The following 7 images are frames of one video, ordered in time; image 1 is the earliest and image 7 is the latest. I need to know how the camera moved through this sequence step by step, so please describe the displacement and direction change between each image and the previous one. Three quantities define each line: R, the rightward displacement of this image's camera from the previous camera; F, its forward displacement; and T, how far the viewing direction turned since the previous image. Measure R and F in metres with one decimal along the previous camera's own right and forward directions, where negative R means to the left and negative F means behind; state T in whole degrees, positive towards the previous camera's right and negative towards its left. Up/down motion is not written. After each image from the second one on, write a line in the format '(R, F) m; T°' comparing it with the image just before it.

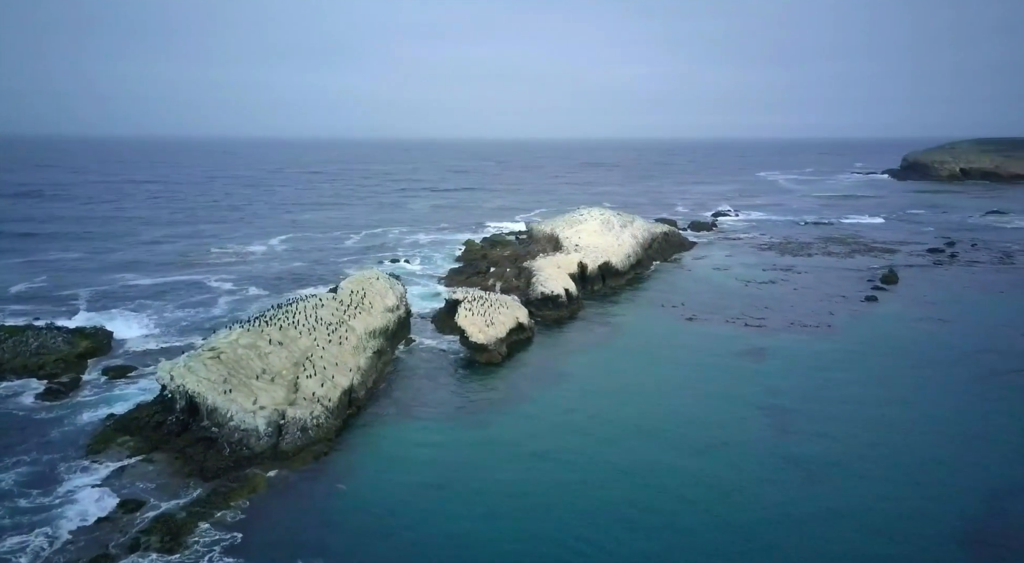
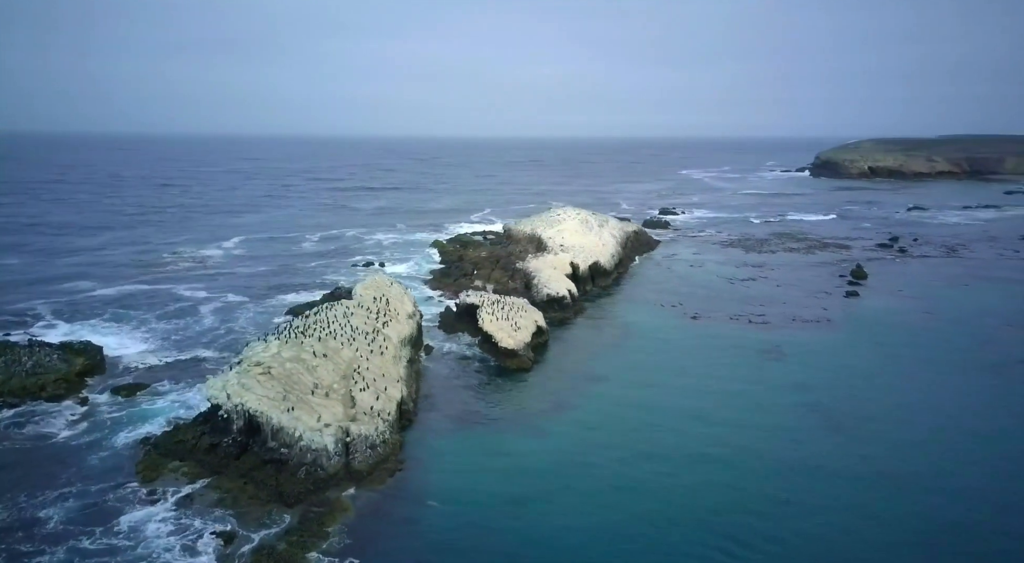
(-2.9, +0.6) m; +6°
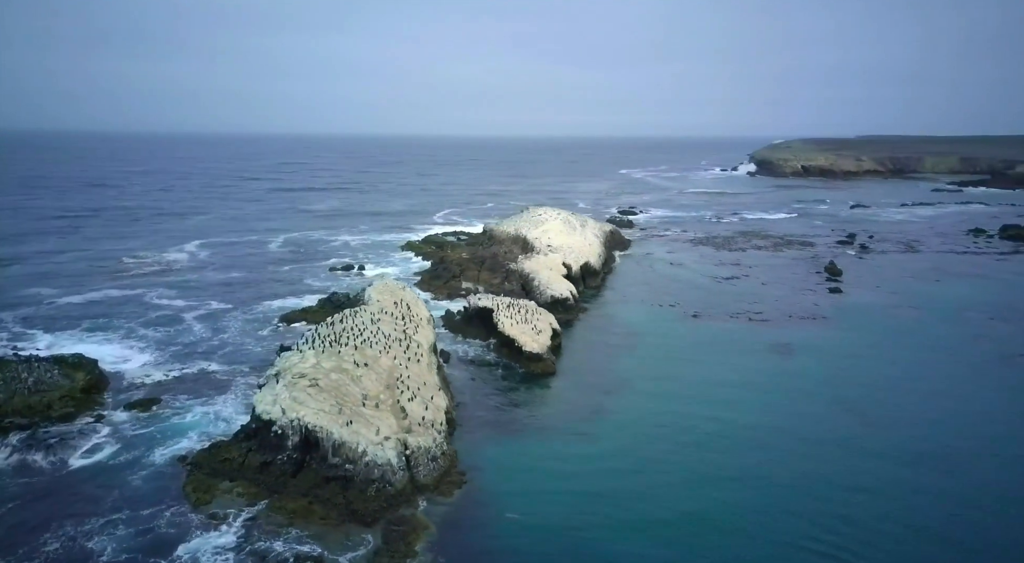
(-2.2, +0.5) m; +5°
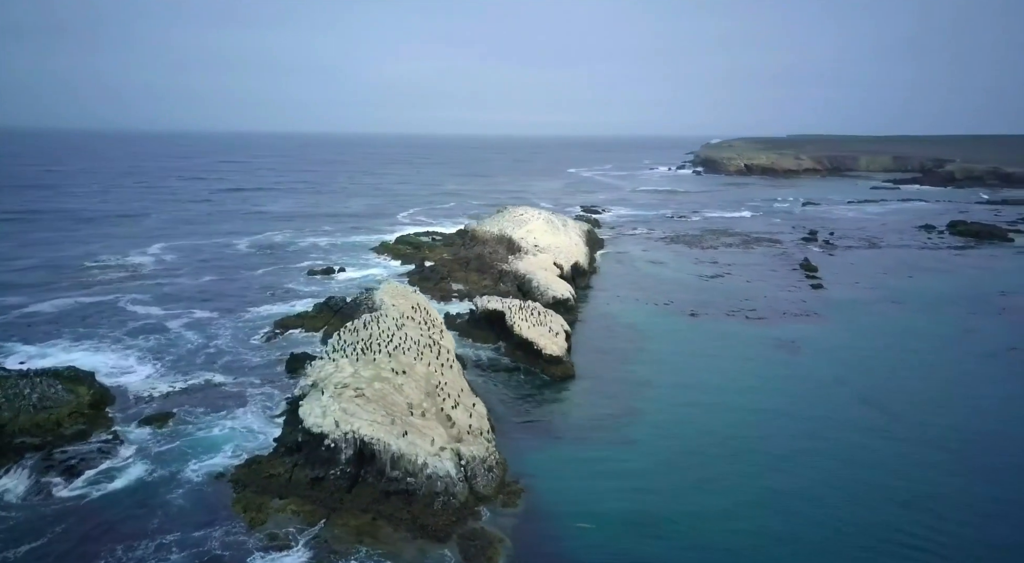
(-1.9, +0.4) m; +4°
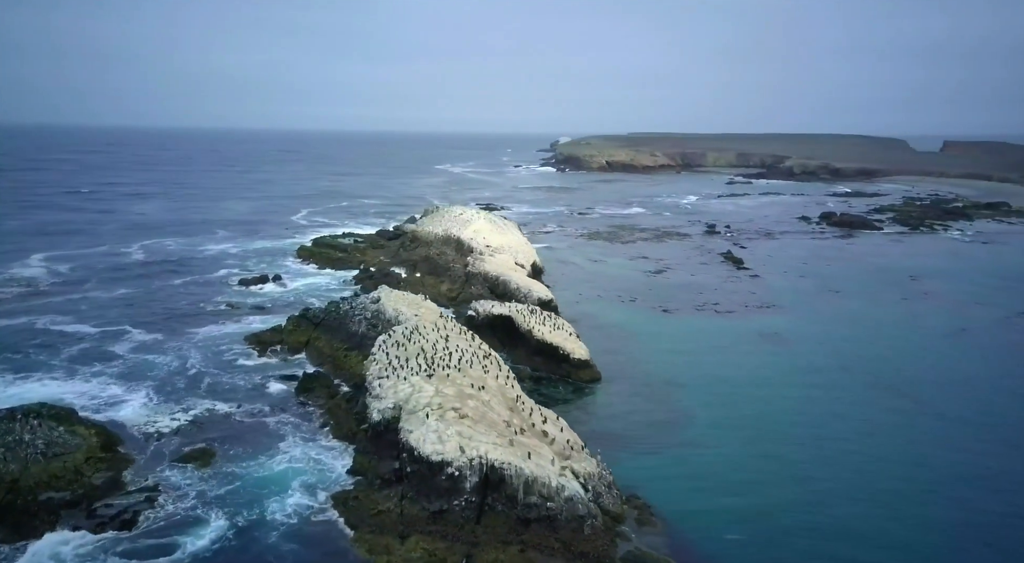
(-4.1, +1.1) m; +11°
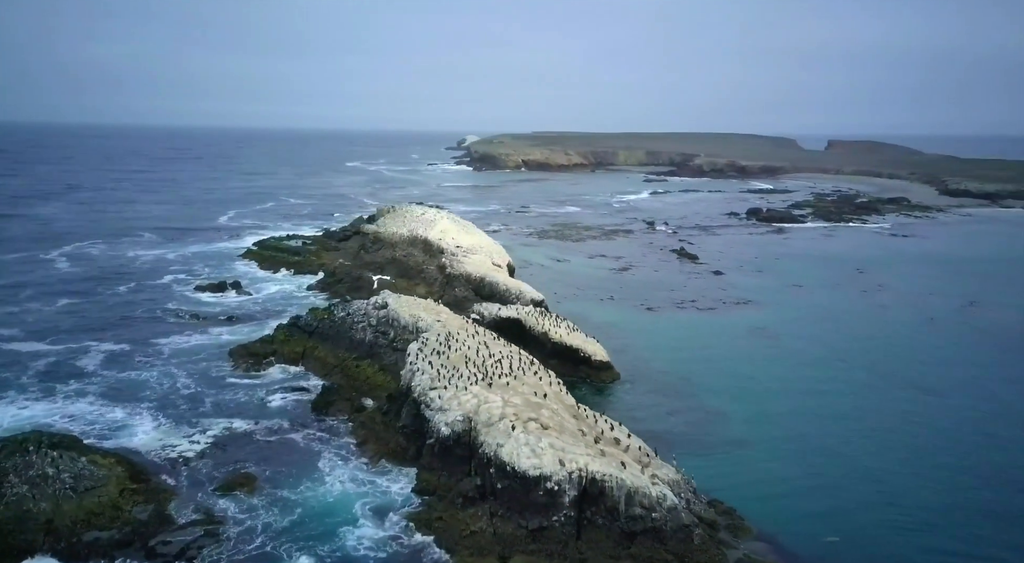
(-2.7, +0.6) m; +7°
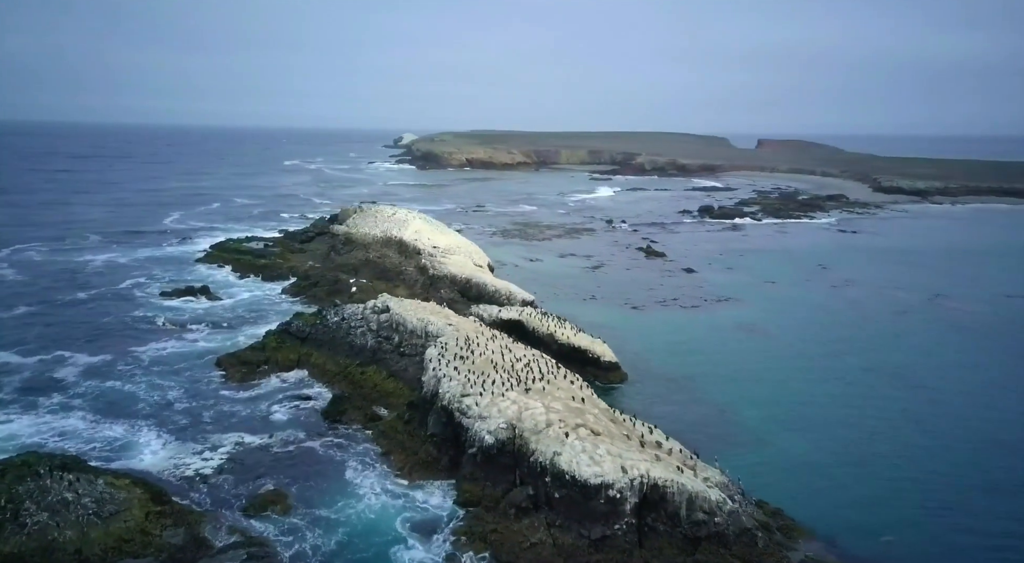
(-1.6, +0.4) m; +4°
